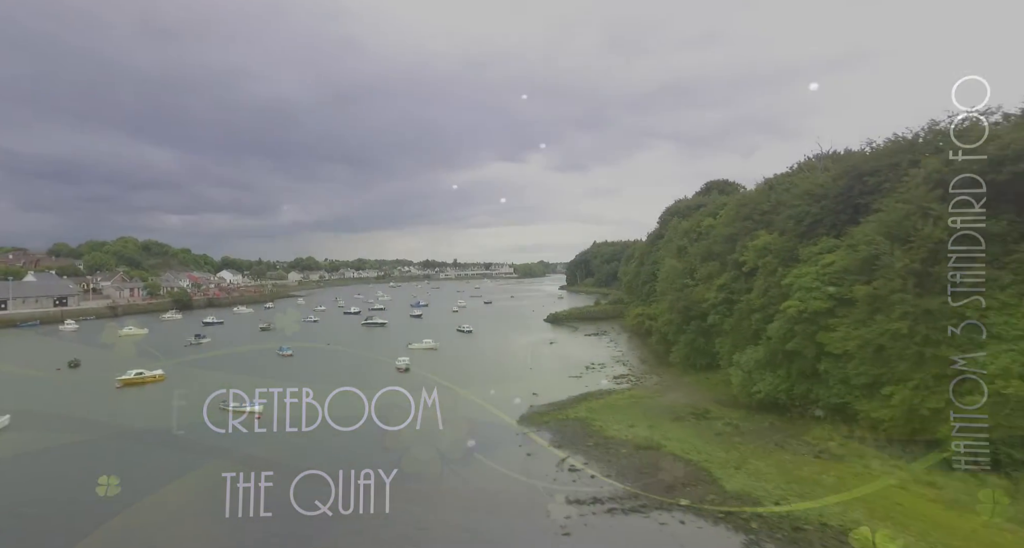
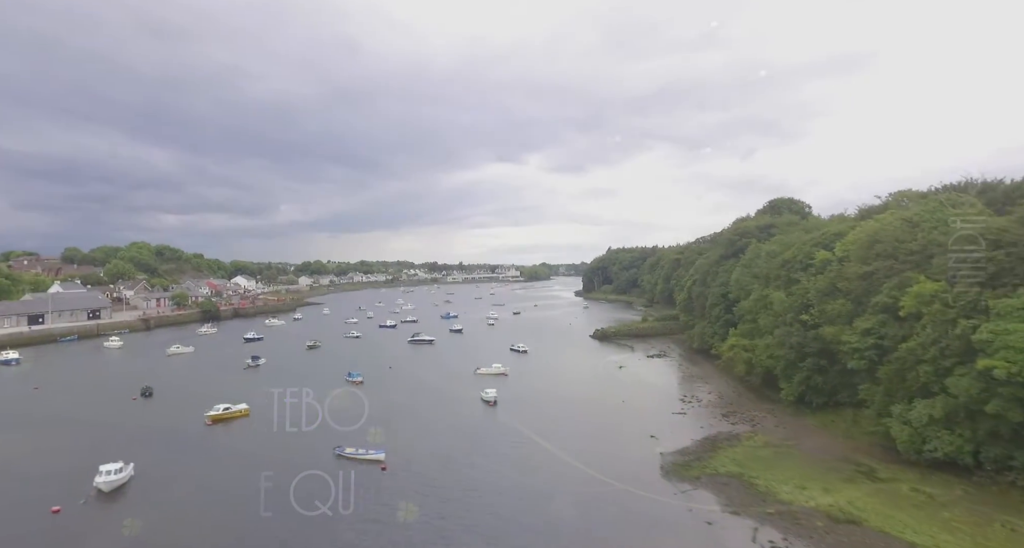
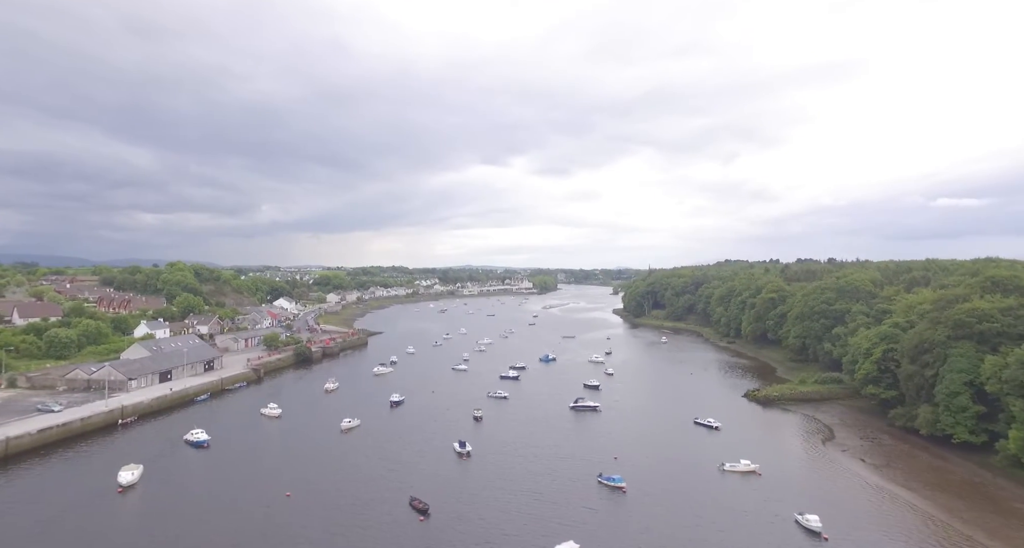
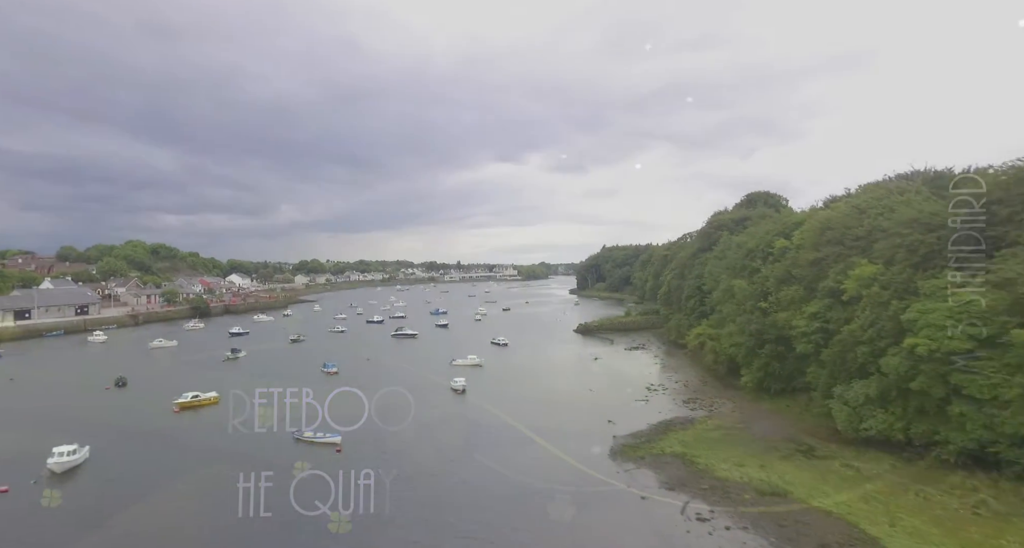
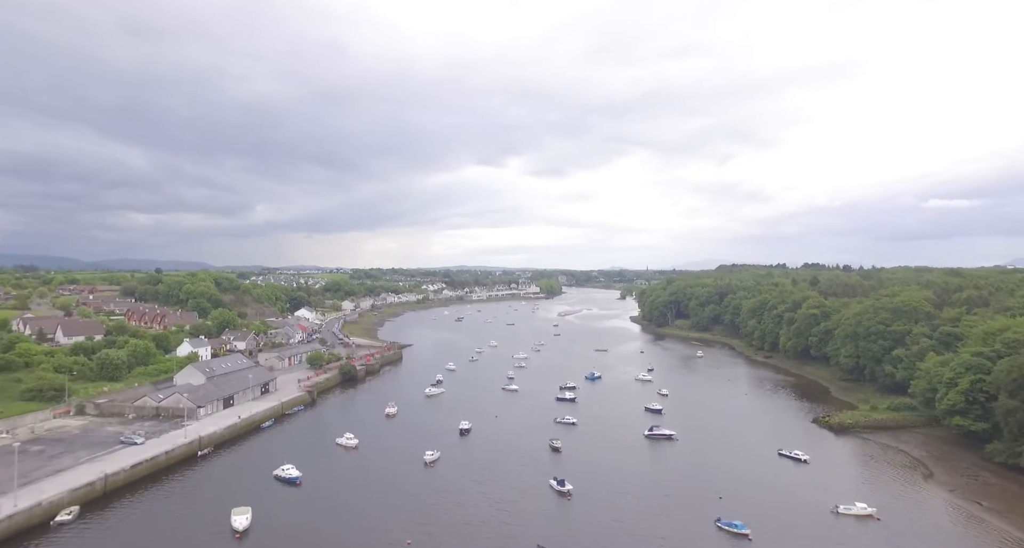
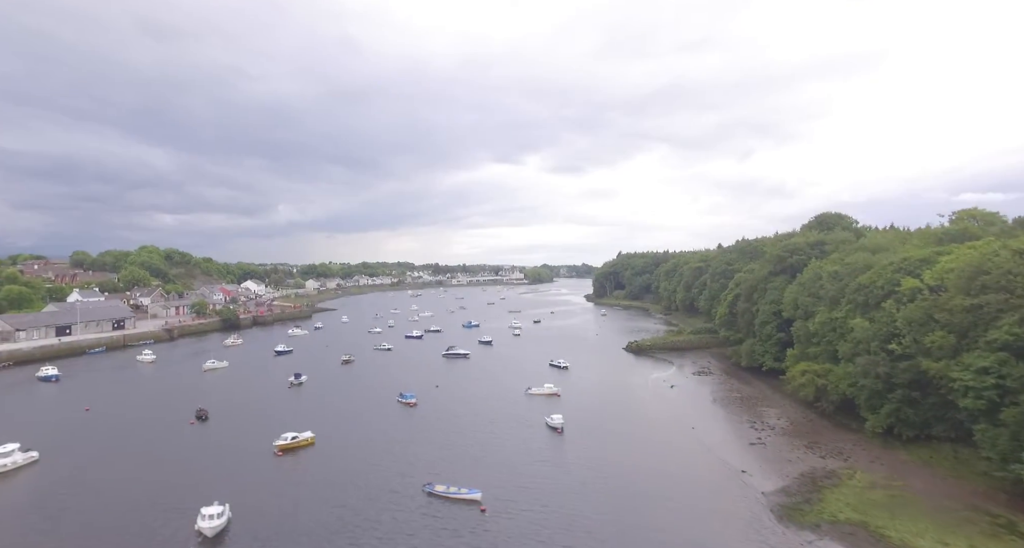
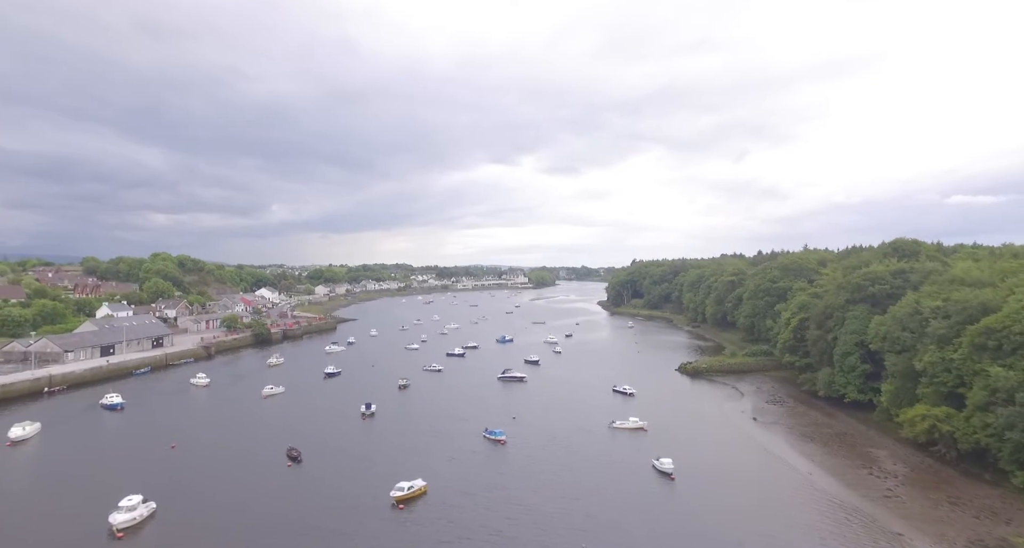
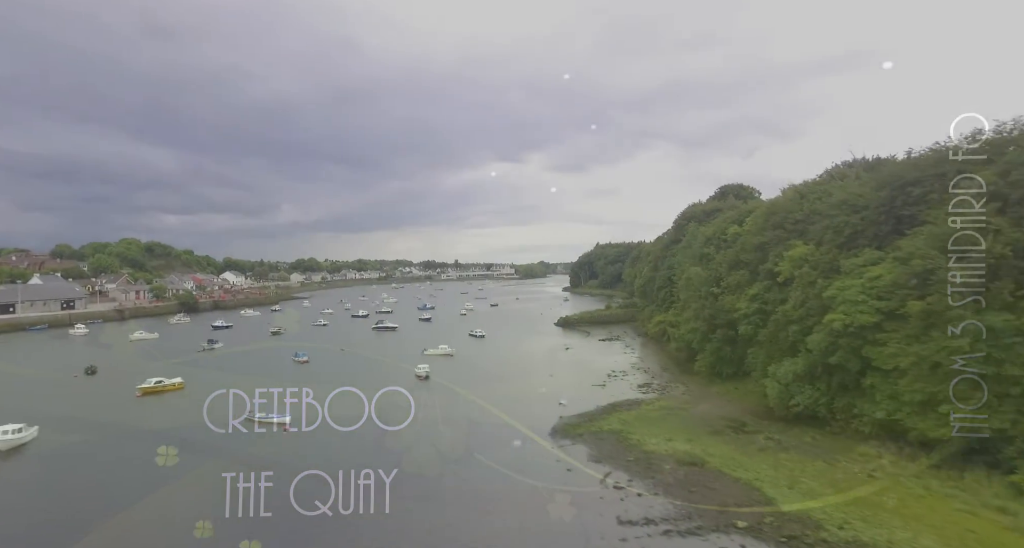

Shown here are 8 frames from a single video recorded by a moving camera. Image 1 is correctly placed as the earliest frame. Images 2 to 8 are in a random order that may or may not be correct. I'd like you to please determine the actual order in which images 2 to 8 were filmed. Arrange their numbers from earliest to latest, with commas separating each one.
8, 4, 2, 6, 7, 3, 5
